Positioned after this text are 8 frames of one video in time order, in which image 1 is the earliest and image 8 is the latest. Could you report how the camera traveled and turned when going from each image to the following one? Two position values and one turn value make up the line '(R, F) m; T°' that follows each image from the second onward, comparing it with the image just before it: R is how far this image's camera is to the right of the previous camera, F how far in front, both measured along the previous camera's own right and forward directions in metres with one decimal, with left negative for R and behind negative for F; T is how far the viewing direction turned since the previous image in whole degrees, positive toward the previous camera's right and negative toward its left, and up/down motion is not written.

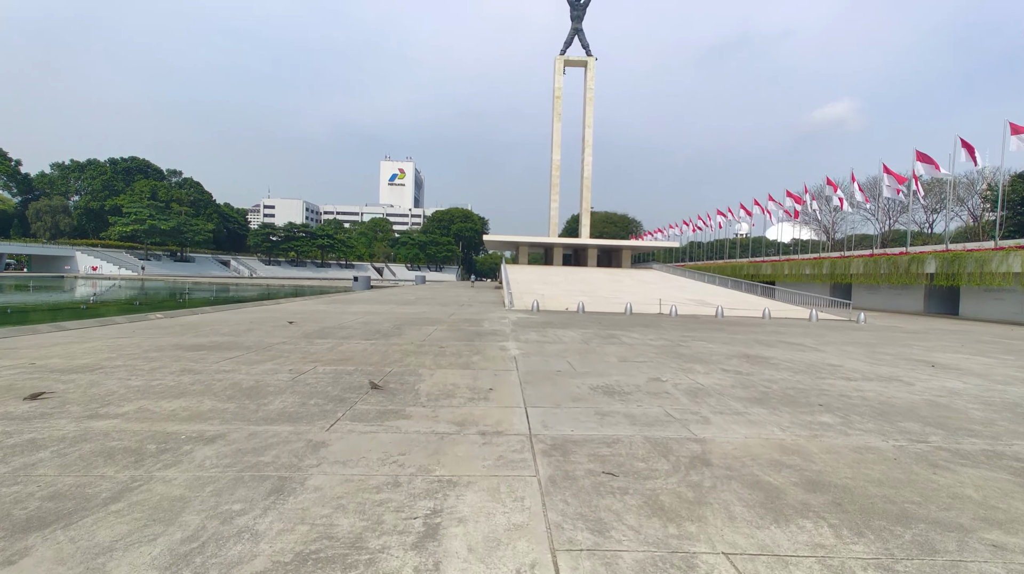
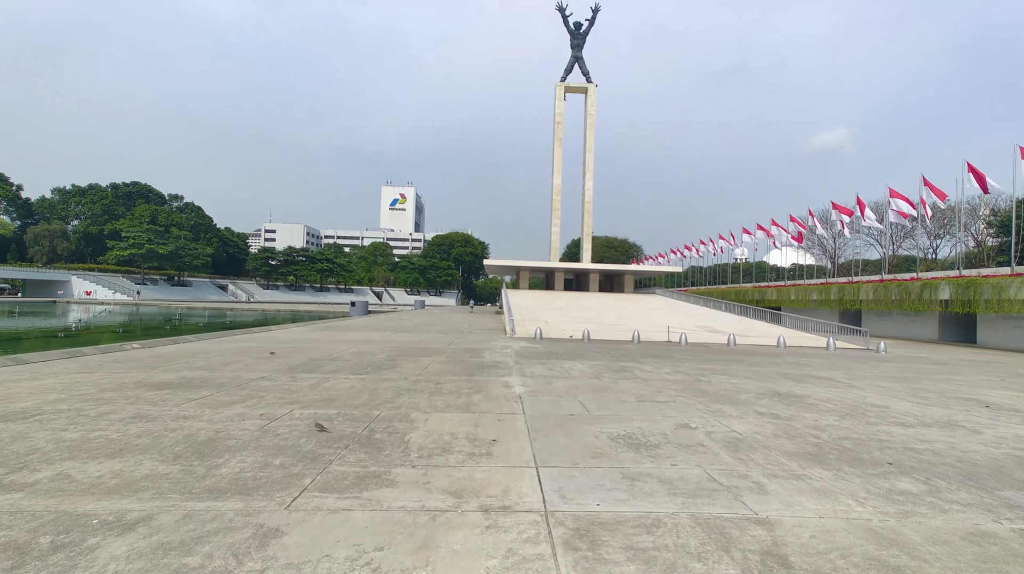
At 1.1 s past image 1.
(-0.1, +0.8) m; 0°
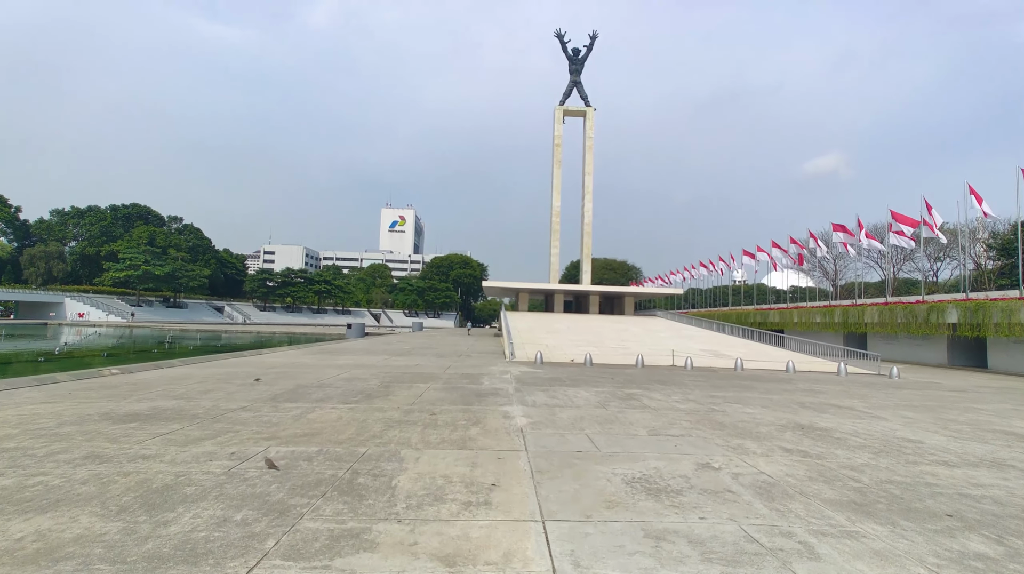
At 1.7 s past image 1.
(0.0, +0.5) m; 0°
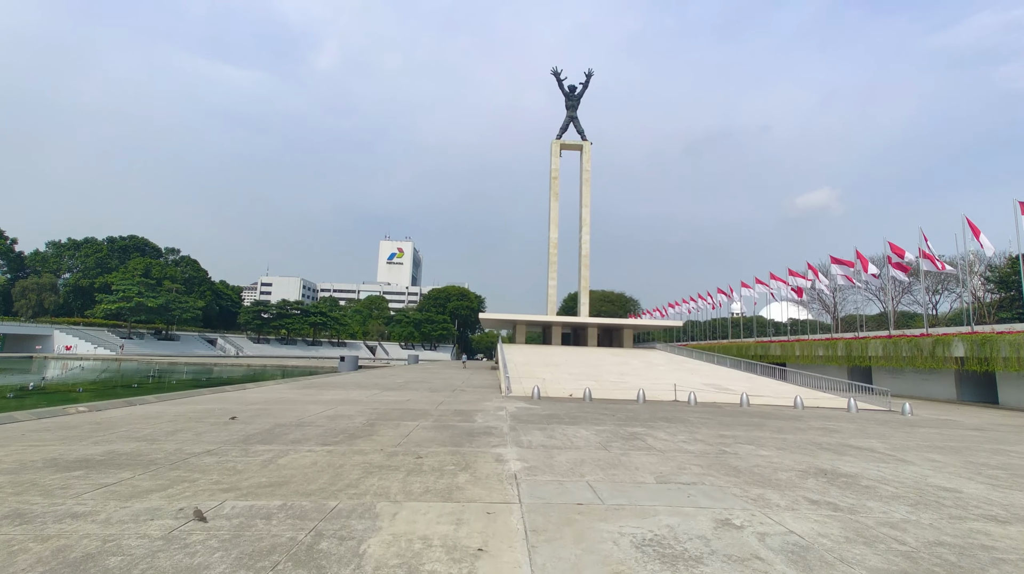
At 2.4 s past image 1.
(+0.1, +0.5) m; 0°
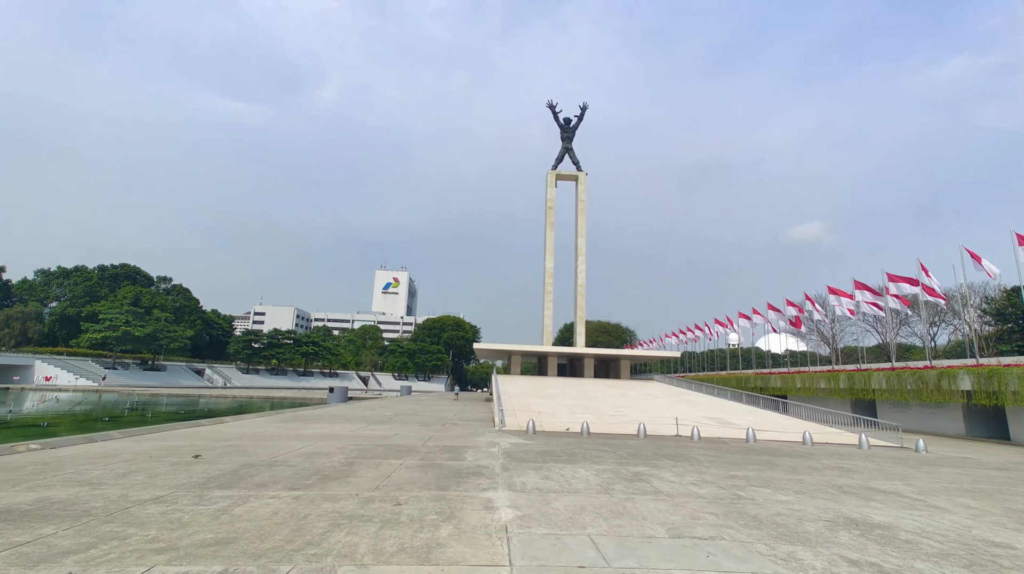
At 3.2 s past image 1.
(+0.1, +0.6) m; +1°
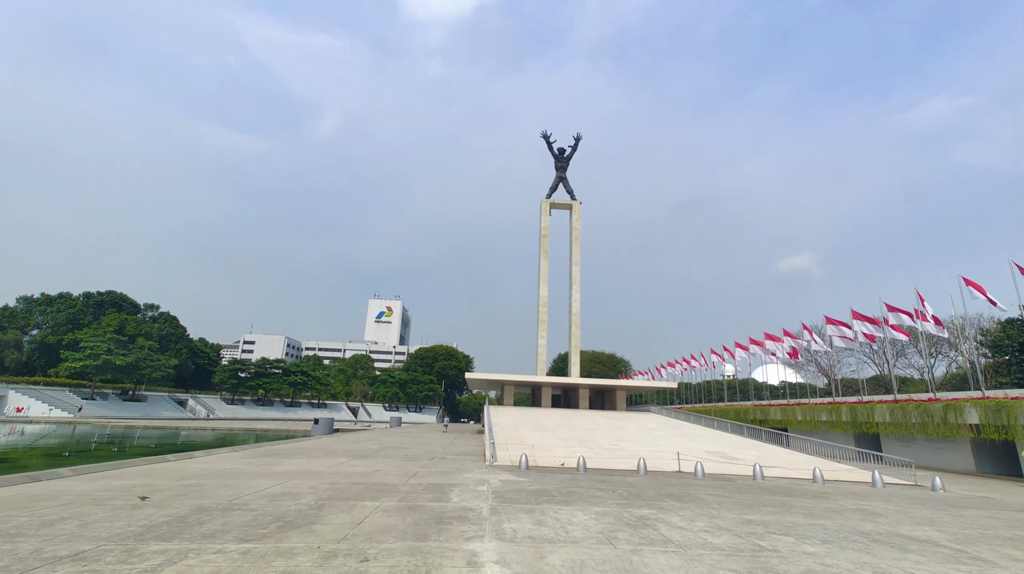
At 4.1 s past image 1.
(+0.1, +0.7) m; +1°
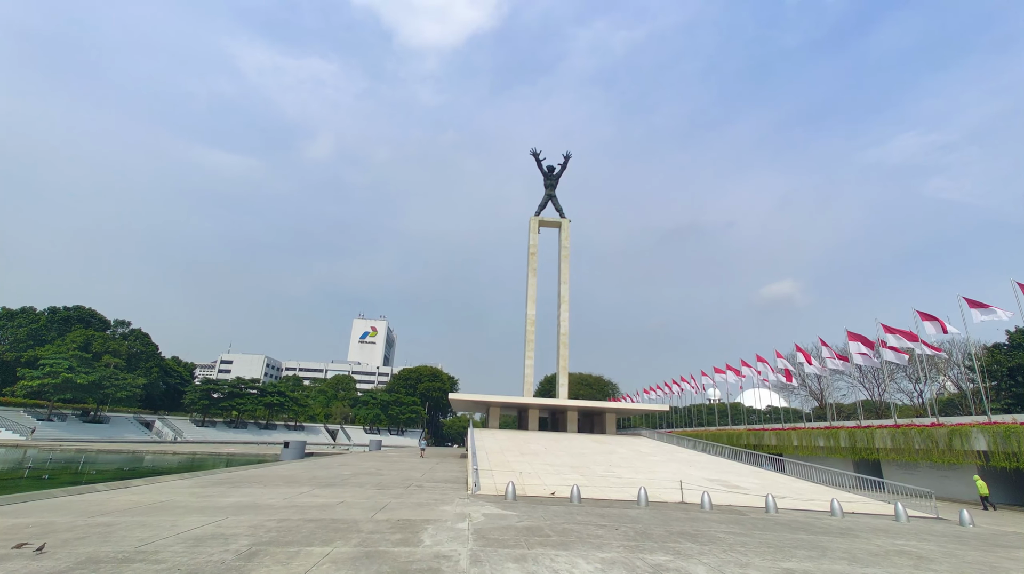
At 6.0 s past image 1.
(0.0, +1.5) m; +2°
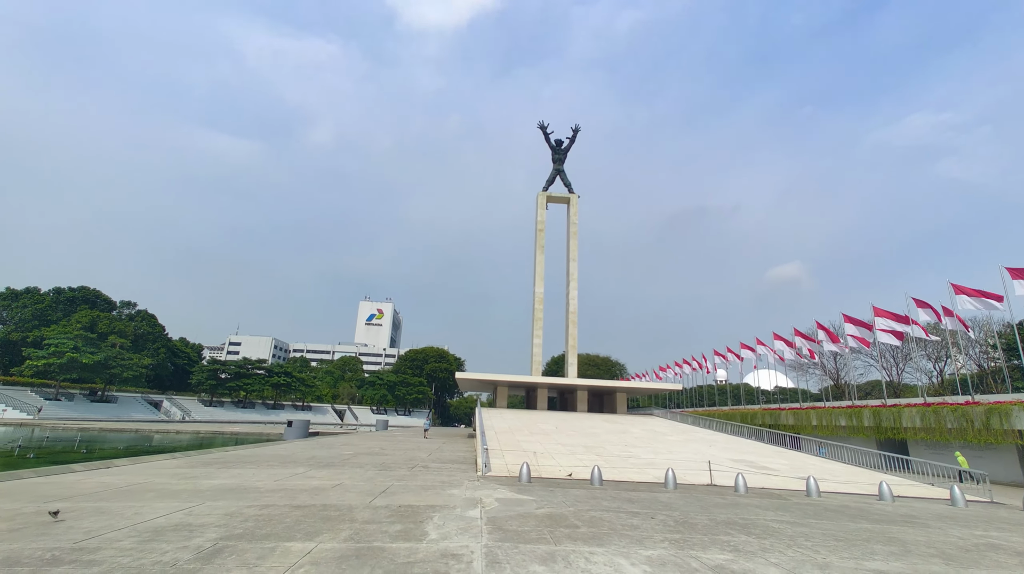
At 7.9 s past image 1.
(-0.2, +1.4) m; -1°
